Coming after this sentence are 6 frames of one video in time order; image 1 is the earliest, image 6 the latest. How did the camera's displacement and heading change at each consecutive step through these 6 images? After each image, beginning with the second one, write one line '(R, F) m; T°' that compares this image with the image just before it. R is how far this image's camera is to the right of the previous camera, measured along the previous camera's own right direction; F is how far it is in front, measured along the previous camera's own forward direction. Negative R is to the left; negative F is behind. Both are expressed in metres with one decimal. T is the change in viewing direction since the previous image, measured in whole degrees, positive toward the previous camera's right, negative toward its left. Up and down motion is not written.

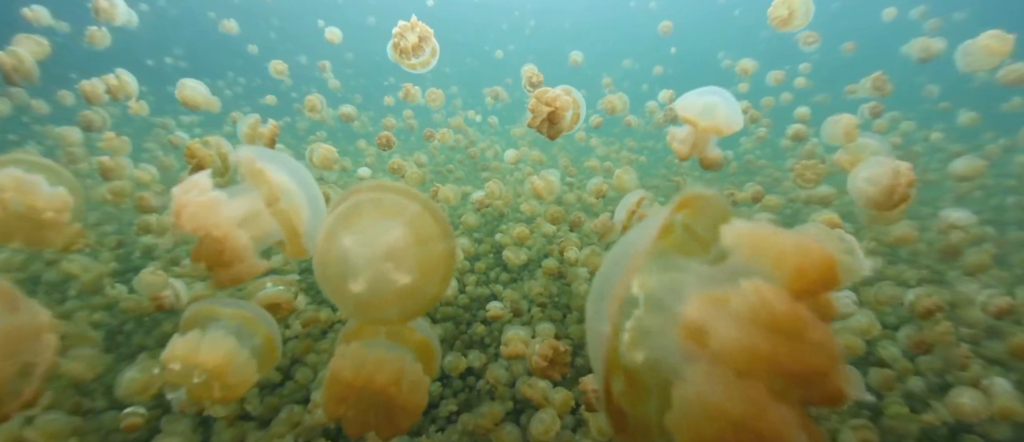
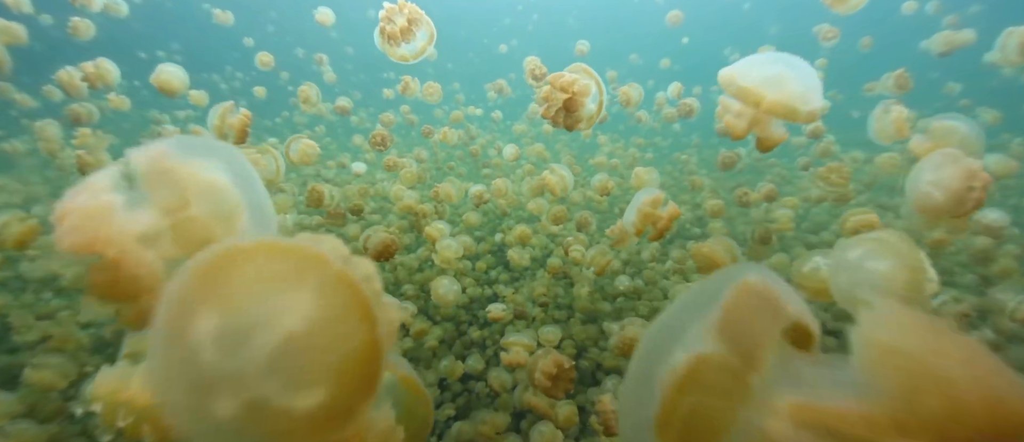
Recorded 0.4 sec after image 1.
(0.0, +0.2) m; 0°
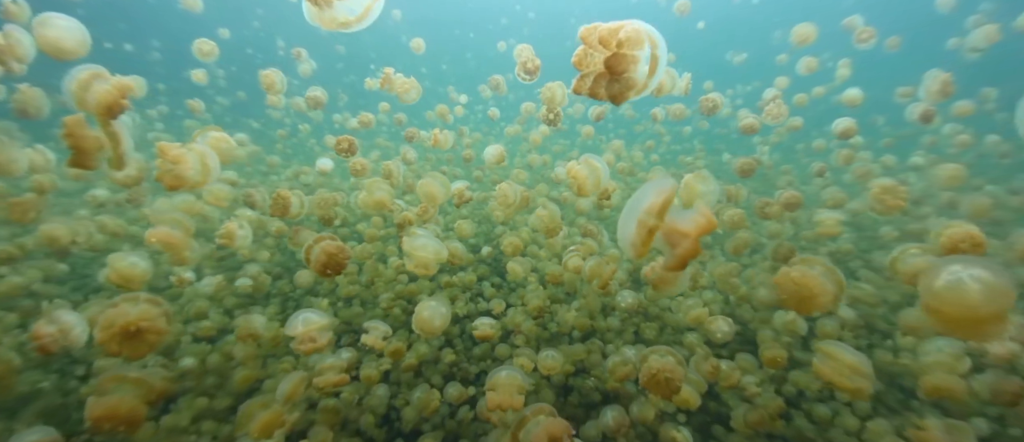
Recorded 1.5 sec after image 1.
(+0.1, +0.5) m; 0°
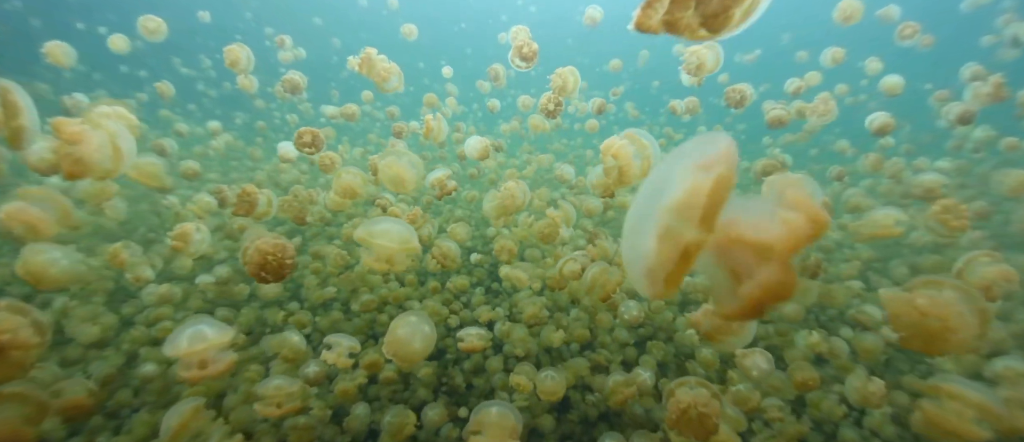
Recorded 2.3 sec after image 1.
(0.0, +0.4) m; 0°
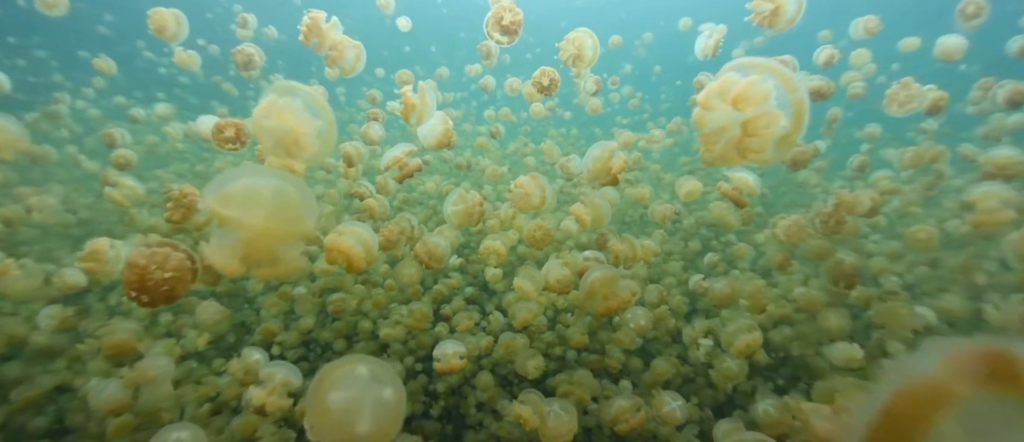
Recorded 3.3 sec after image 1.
(0.0, +0.5) m; 0°
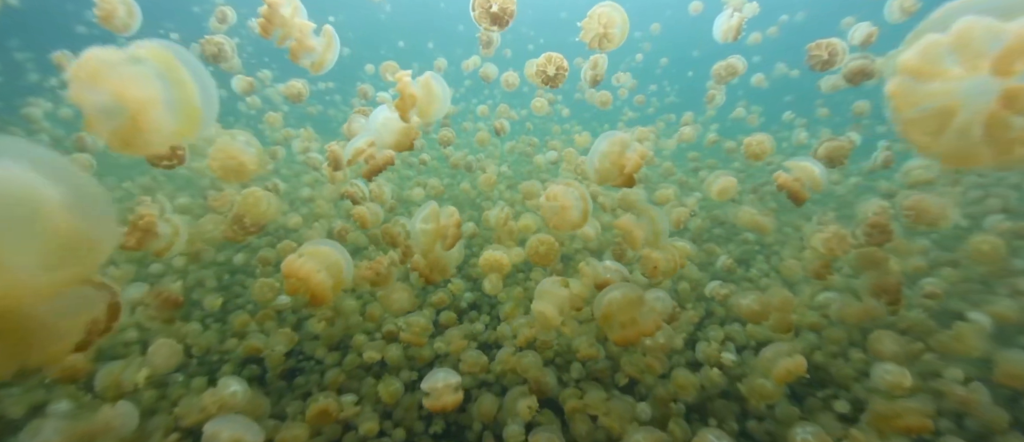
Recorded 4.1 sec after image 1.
(0.0, +0.3) m; 0°
